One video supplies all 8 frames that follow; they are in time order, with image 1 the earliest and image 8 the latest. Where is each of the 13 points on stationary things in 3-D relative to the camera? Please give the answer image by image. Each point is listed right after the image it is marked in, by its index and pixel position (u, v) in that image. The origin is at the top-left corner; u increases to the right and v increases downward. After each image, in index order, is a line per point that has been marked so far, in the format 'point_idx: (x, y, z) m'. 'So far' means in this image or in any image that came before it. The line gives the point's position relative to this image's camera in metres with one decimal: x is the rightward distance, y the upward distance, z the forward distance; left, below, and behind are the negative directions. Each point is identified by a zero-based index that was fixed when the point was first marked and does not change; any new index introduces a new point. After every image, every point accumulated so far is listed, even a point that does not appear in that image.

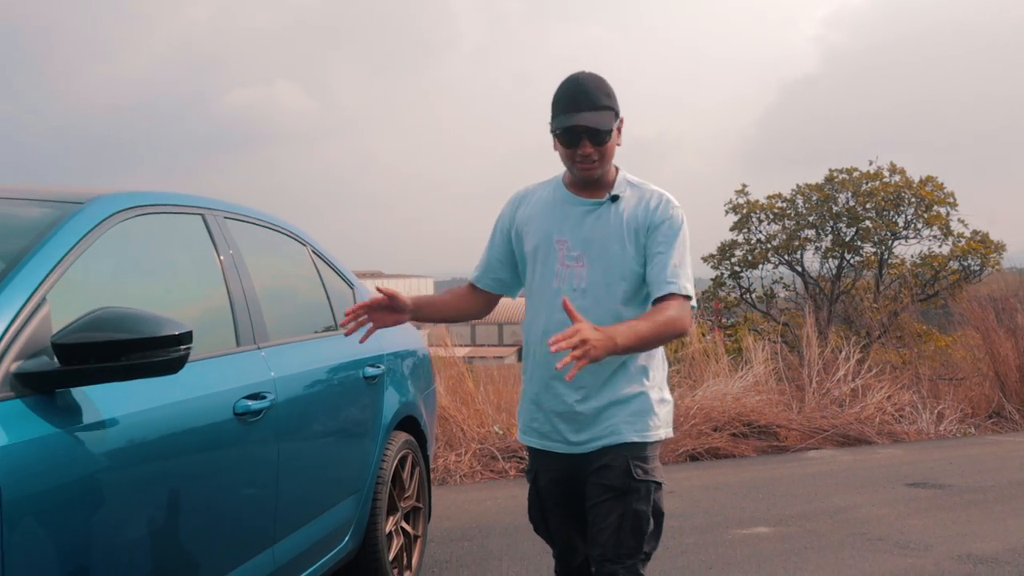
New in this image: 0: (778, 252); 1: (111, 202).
0: (+4.2, +0.6, +16.0) m
1: (-1.2, +0.2, +2.9) m
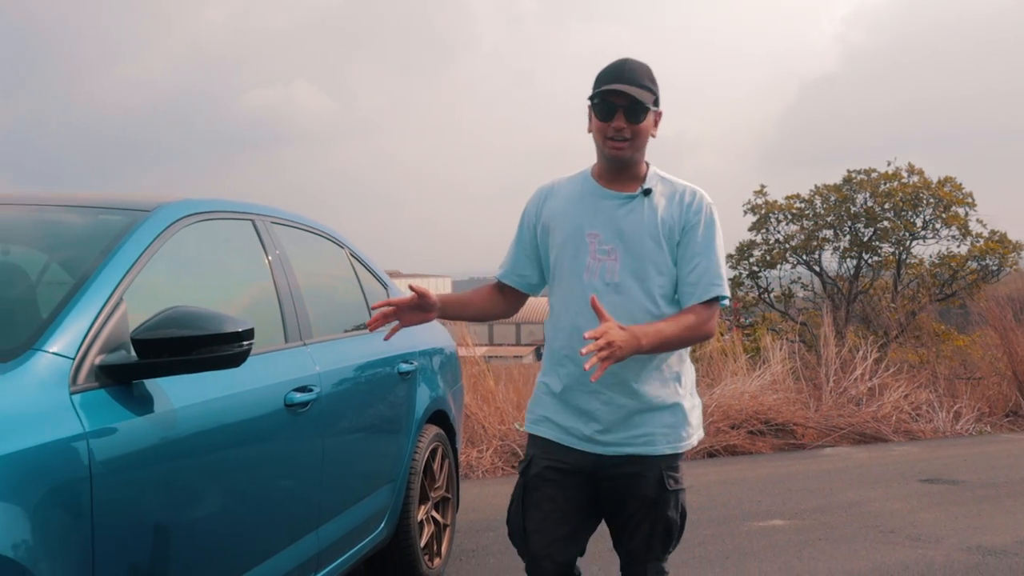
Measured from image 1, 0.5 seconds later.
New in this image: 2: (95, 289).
0: (+4.5, +0.6, +16.2) m
1: (-1.1, +0.2, +3.2) m
2: (-1.0, 0.0, +2.5) m
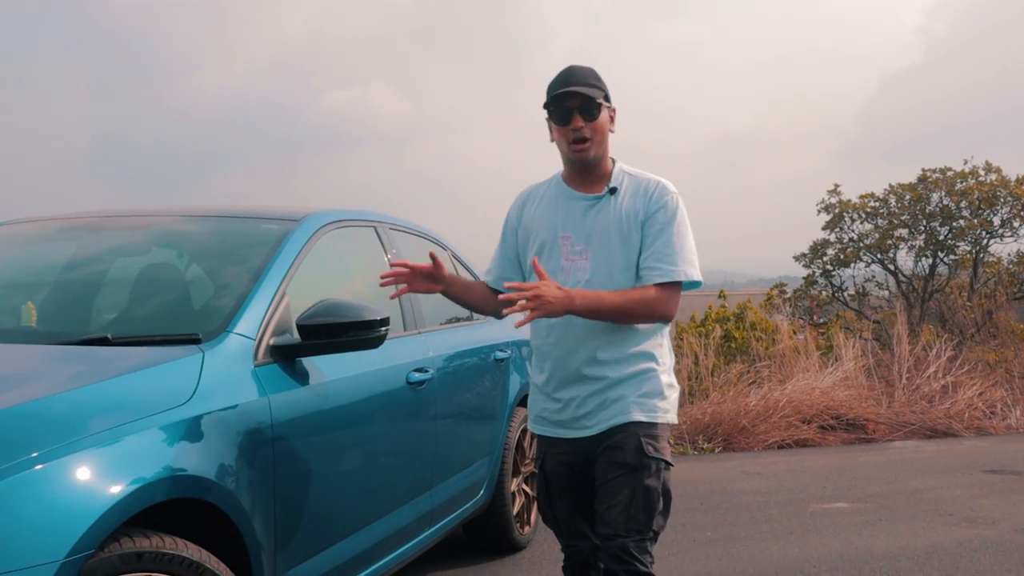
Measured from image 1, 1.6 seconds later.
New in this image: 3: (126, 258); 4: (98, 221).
0: (+5.7, +0.6, +16.3) m
1: (-0.8, +0.2, +3.7) m
2: (-0.7, 0.0, +3.1) m
3: (-1.4, +0.1, +3.7) m
4: (-1.7, +0.3, +4.2) m
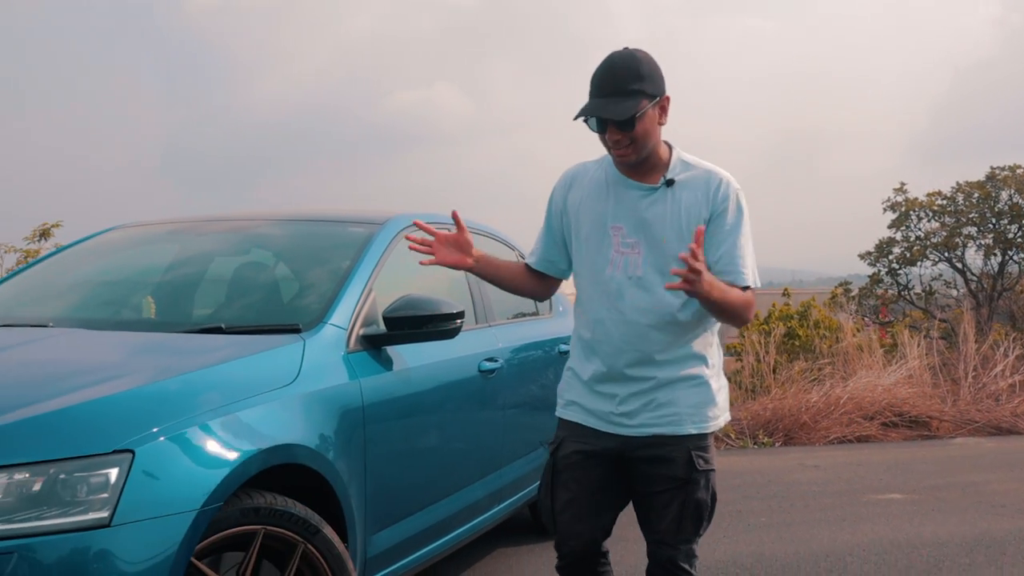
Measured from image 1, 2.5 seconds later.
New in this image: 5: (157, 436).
0: (+6.8, +0.6, +16.3) m
1: (-0.5, +0.2, +4.1) m
2: (-0.5, 0.0, +3.4) m
3: (-1.2, +0.1, +4.1) m
4: (-1.4, +0.3, +4.6) m
5: (-0.8, -0.3, +2.3) m
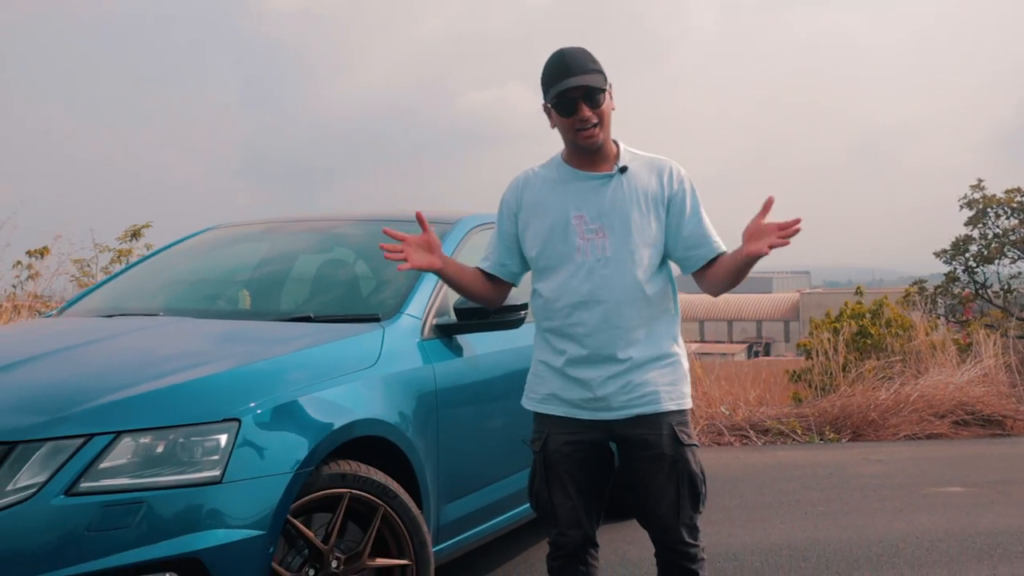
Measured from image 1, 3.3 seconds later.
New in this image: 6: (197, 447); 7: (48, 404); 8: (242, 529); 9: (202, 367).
0: (+7.9, +0.6, +16.0) m
1: (-0.2, +0.2, +4.4) m
2: (-0.3, 0.0, +3.8) m
3: (-0.9, +0.1, +4.4) m
4: (-1.1, +0.3, +5.0) m
5: (-0.7, -0.3, +2.7) m
6: (-0.8, -0.4, +2.5) m
7: (-1.1, -0.3, +2.5) m
8: (-0.7, -0.6, +2.5) m
9: (-0.8, -0.2, +2.8) m
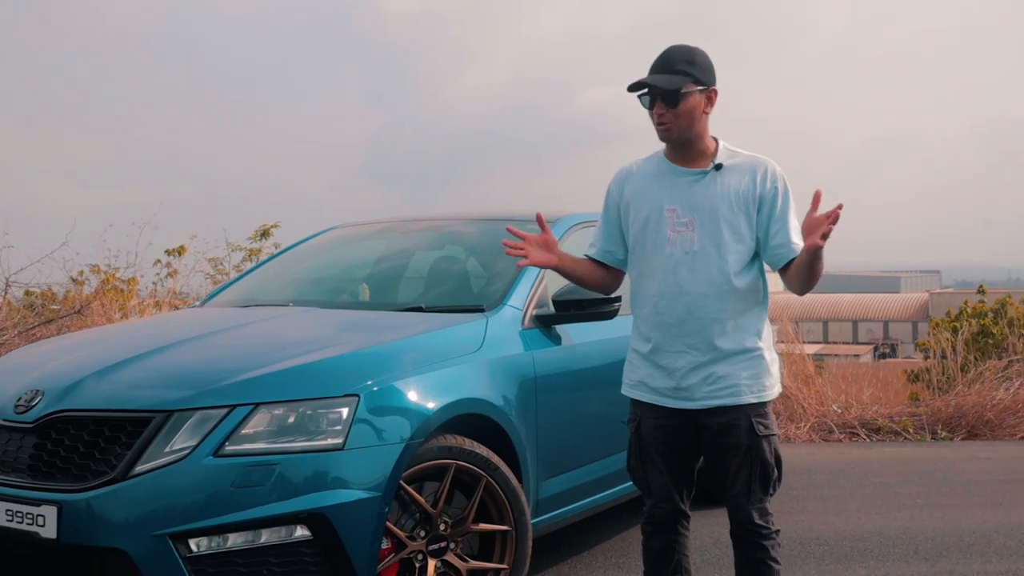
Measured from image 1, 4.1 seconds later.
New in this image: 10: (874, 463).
0: (+9.6, +0.7, +15.3) m
1: (+0.2, +0.3, +4.7) m
2: (+0.1, +0.1, +4.1) m
3: (-0.4, +0.2, +4.8) m
4: (-0.6, +0.3, +5.4) m
5: (-0.4, -0.3, +3.0) m
6: (-0.5, -0.4, +2.9) m
7: (-0.9, -0.3, +2.9) m
8: (-0.4, -0.6, +2.9) m
9: (-0.6, -0.2, +3.2) m
10: (+2.6, -1.3, +7.3) m
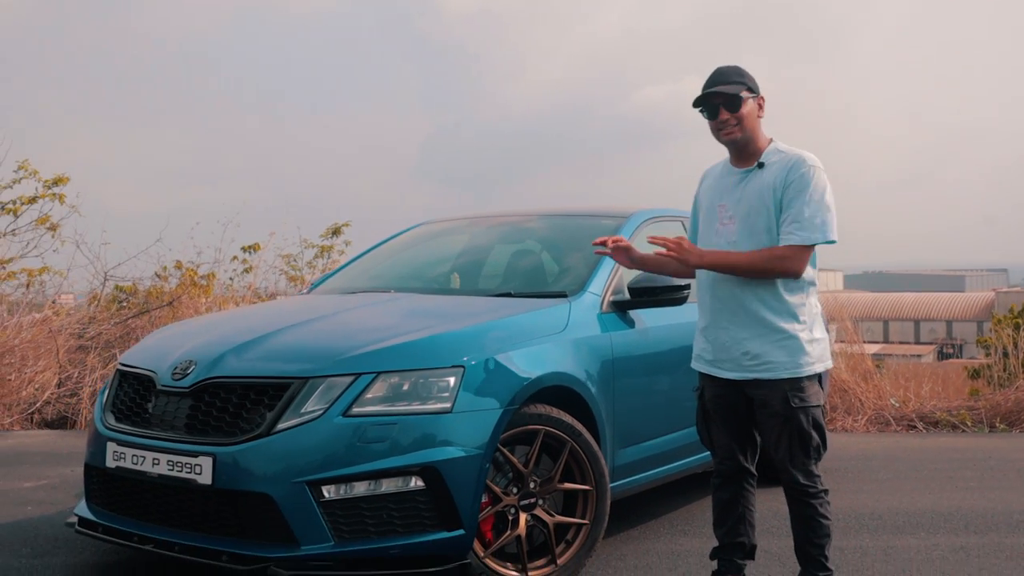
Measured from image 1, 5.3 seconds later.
0: (+10.5, +0.7, +15.2) m
1: (+0.6, +0.3, +5.1) m
2: (+0.4, +0.1, +4.5) m
3: (-0.1, +0.2, +5.2) m
4: (-0.2, +0.4, +5.8) m
5: (-0.1, -0.2, +3.5) m
6: (-0.3, -0.3, +3.3) m
7: (-0.6, -0.2, +3.4) m
8: (-0.1, -0.5, +3.3) m
9: (-0.3, -0.1, +3.6) m
10: (+3.1, -1.2, +7.6) m
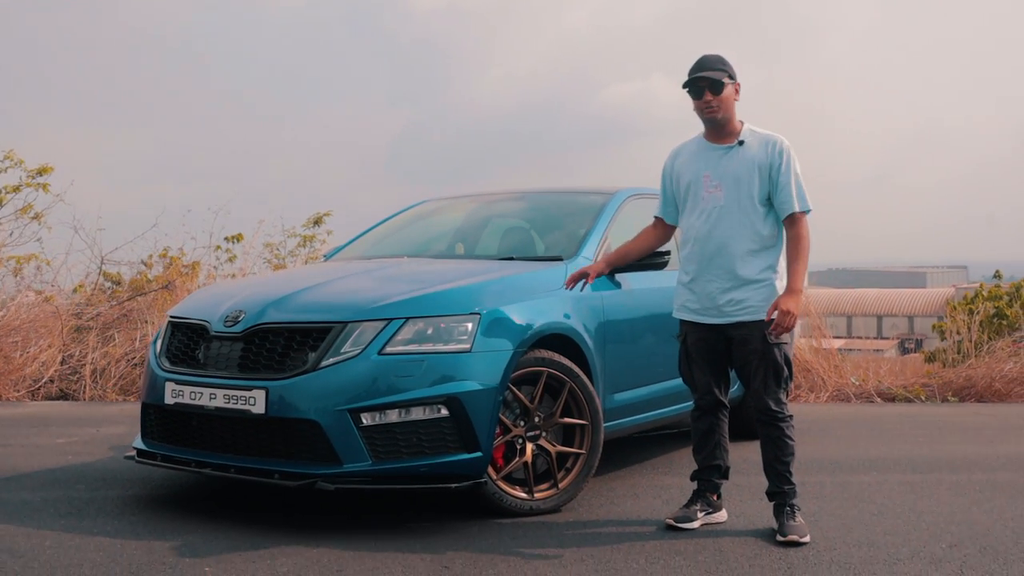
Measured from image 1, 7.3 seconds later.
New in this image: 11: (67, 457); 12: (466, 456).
0: (+10.2, +0.9, +16.1) m
1: (+0.6, +0.5, +5.7) m
2: (+0.4, +0.3, +5.0) m
3: (-0.1, +0.4, +5.8) m
4: (-0.2, +0.5, +6.3) m
5: (-0.1, -0.1, +4.0) m
6: (-0.2, -0.2, +3.9) m
7: (-0.6, -0.1, +3.9) m
8: (-0.1, -0.4, +3.8) m
9: (-0.3, 0.0, +4.1) m
10: (+3.0, -1.0, +8.2) m
11: (-2.3, -0.9, +5.3) m
12: (-0.2, -0.6, +3.8) m
